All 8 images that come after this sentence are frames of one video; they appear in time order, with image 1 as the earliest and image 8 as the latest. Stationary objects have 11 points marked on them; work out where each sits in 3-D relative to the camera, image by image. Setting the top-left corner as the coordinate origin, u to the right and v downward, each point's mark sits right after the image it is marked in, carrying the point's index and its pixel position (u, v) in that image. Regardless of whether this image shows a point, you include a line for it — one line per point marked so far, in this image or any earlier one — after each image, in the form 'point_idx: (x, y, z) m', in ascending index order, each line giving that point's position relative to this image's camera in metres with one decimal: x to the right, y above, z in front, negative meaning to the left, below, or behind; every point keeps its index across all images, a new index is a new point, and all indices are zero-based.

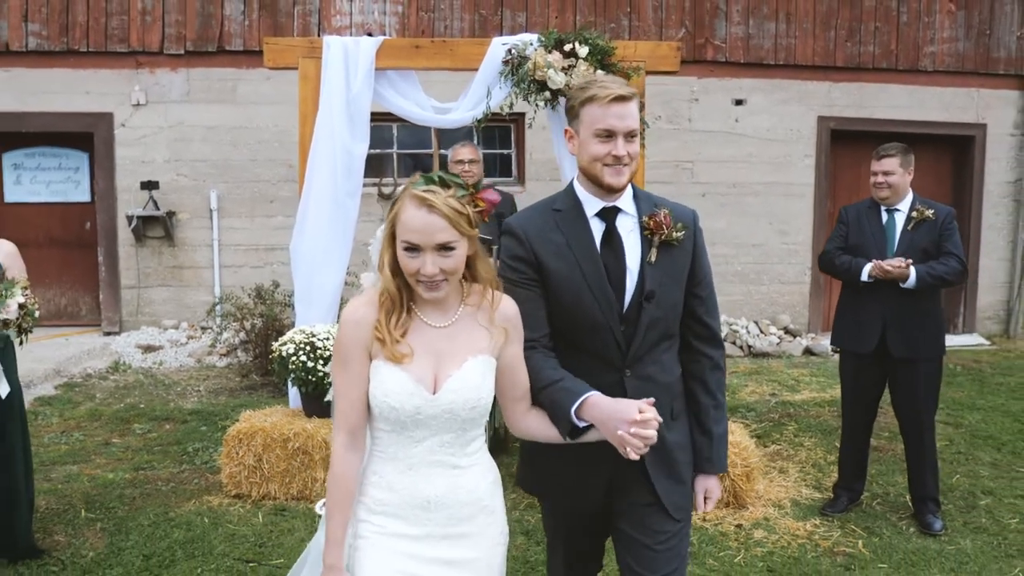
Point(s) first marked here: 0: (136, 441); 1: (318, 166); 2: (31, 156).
0: (-2.5, -1.0, +6.0) m
1: (-1.1, +0.7, +4.9) m
2: (-5.0, +1.4, +9.1) m
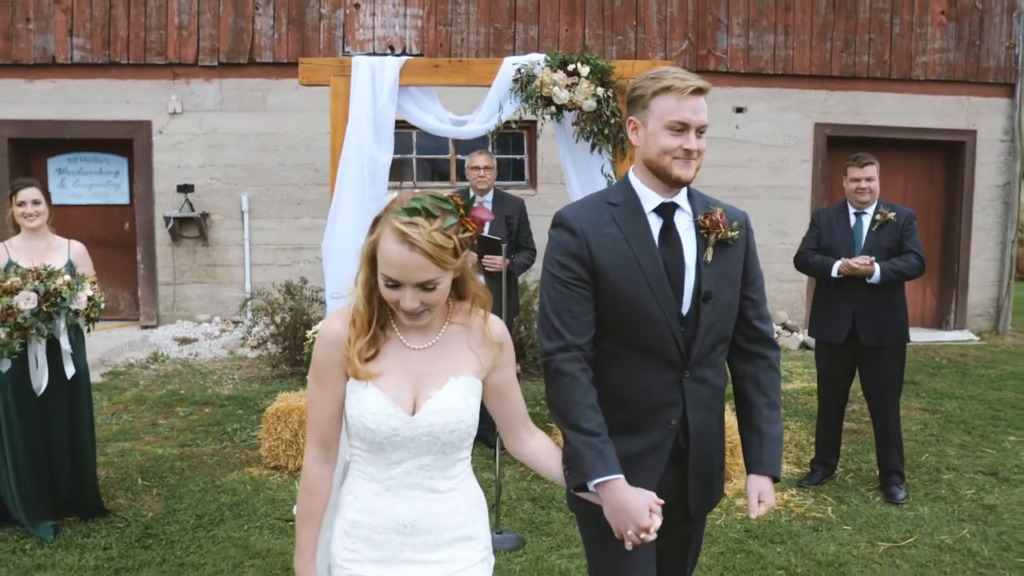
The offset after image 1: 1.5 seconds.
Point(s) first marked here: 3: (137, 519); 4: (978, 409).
0: (-2.5, -1.0, +6.6) m
1: (-1.0, +0.7, +5.5) m
2: (-4.8, +1.4, +9.8) m
3: (-2.0, -1.2, +4.6) m
4: (+3.6, -0.9, +6.8) m
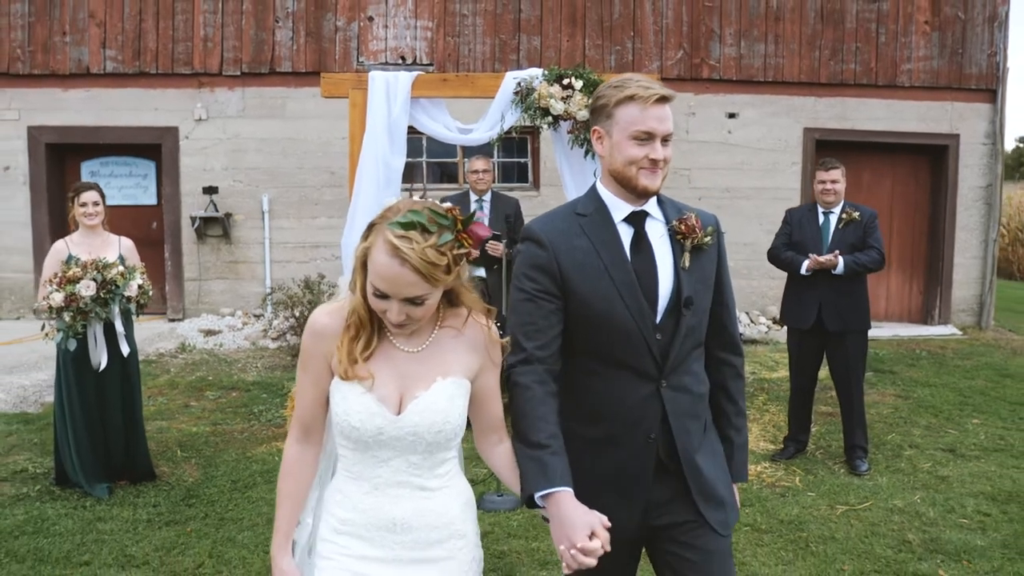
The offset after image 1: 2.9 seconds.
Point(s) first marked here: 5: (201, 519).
0: (-2.5, -0.9, +7.2) m
1: (-1.0, +0.8, +6.1) m
2: (-4.8, +1.4, +10.4) m
3: (-2.0, -1.2, +5.2) m
4: (+3.6, -0.9, +7.3) m
5: (-1.6, -1.2, +4.7) m
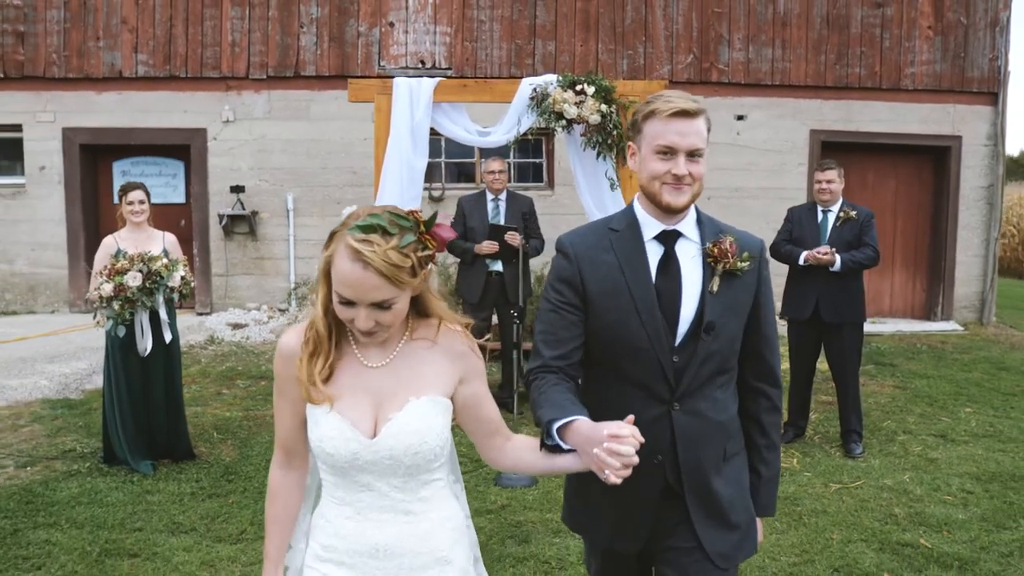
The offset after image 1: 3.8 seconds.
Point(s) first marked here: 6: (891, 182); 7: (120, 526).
0: (-2.3, -0.9, +7.6) m
1: (-0.9, +0.8, +6.5) m
2: (-4.6, +1.5, +10.8) m
3: (-1.9, -1.1, +5.6) m
4: (+3.7, -0.8, +7.6) m
5: (-1.6, -1.2, +5.1) m
6: (+4.7, +1.3, +11.0) m
7: (-2.0, -1.2, +4.6) m
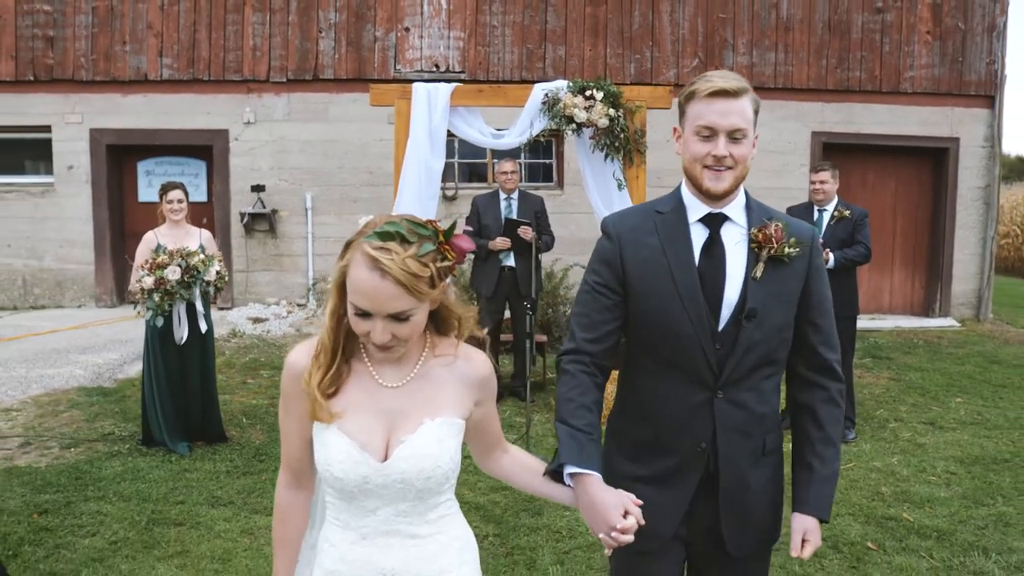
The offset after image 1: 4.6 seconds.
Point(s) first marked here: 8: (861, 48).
0: (-2.2, -0.8, +8.0) m
1: (-0.8, +0.8, +6.8) m
2: (-4.5, +1.6, +11.2) m
3: (-1.8, -1.1, +6.0) m
4: (+3.8, -0.8, +8.0) m
5: (-1.5, -1.1, +5.5) m
6: (+4.8, +1.3, +11.3) m
7: (-1.9, -1.2, +4.9) m
8: (+4.3, +2.9, +10.8) m
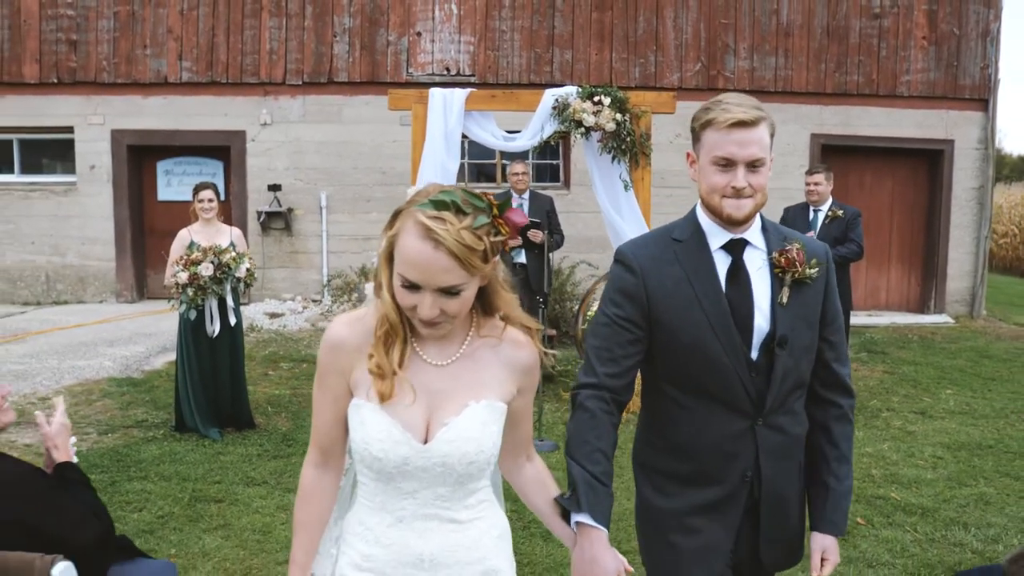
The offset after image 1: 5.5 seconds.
0: (-2.1, -0.8, +8.3) m
1: (-0.7, +0.9, +7.2) m
2: (-4.4, +1.6, +11.6) m
3: (-1.7, -1.0, +6.3) m
4: (+3.9, -0.8, +8.3) m
5: (-1.4, -1.1, +5.8) m
6: (+4.9, +1.4, +11.6) m
7: (-1.9, -1.1, +5.3) m
8: (+4.4, +3.0, +11.2) m
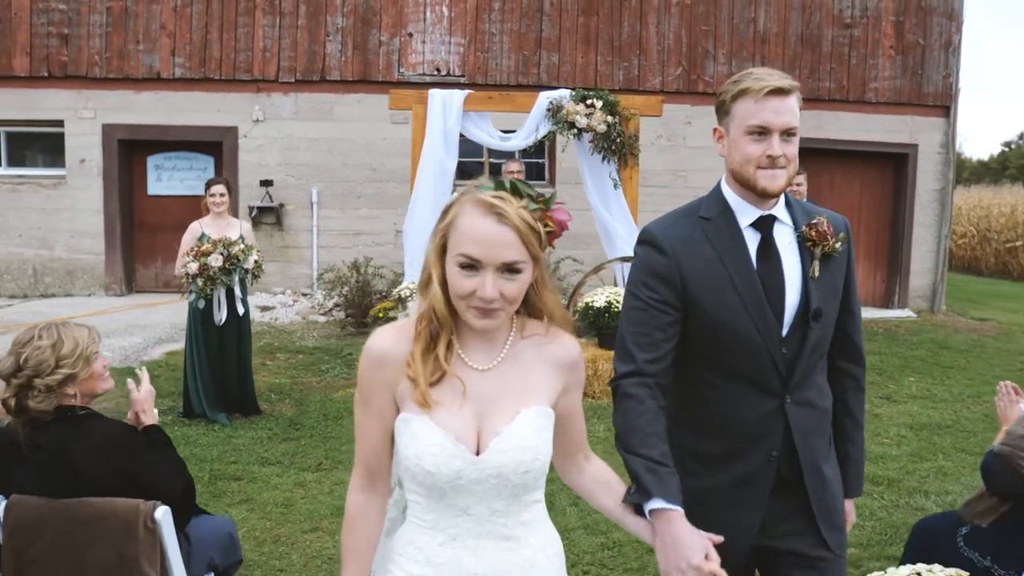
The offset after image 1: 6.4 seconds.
0: (-2.2, -0.7, +8.6) m
1: (-0.7, +0.9, +7.5) m
2: (-4.5, +1.7, +11.8) m
3: (-1.7, -1.0, +6.6) m
4: (+3.8, -0.8, +8.8) m
5: (-1.4, -1.0, +6.1) m
6: (+4.7, +1.4, +12.1) m
7: (-1.8, -1.1, +5.6) m
8: (+4.2, +3.0, +11.6) m
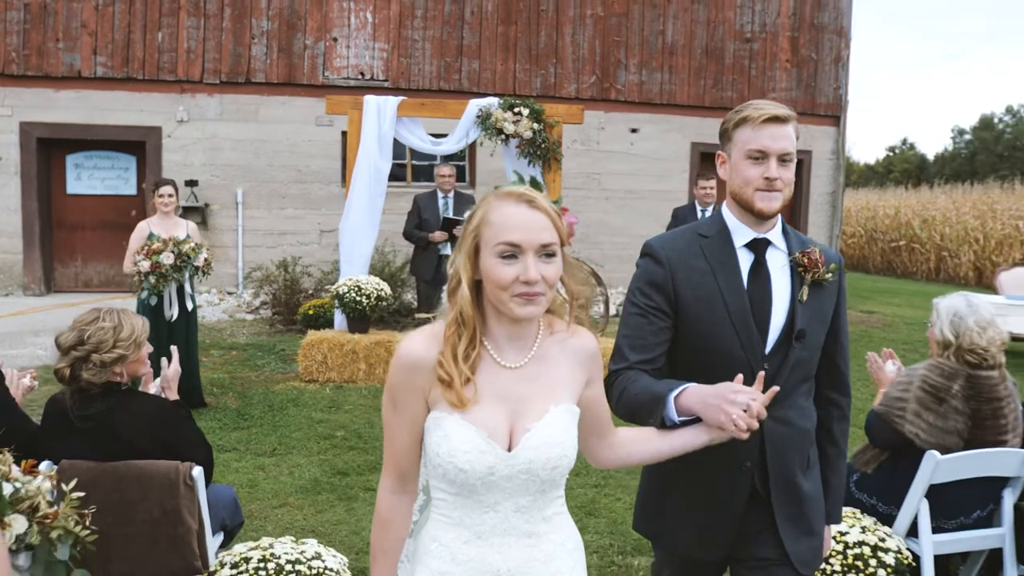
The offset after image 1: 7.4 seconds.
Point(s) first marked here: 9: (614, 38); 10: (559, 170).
0: (-2.9, -0.7, +8.8) m
1: (-1.3, +1.0, +7.8) m
2: (-5.6, +1.7, +11.7) m
3: (-2.2, -0.9, +6.9) m
4: (+3.1, -0.7, +9.6) m
5: (-1.8, -1.0, +6.4) m
6: (+3.6, +1.5, +13.0) m
7: (-2.2, -1.1, +5.8) m
8: (+3.1, +3.1, +12.5) m
9: (+1.4, +3.4, +12.1) m
10: (+0.5, +1.1, +8.4) m
